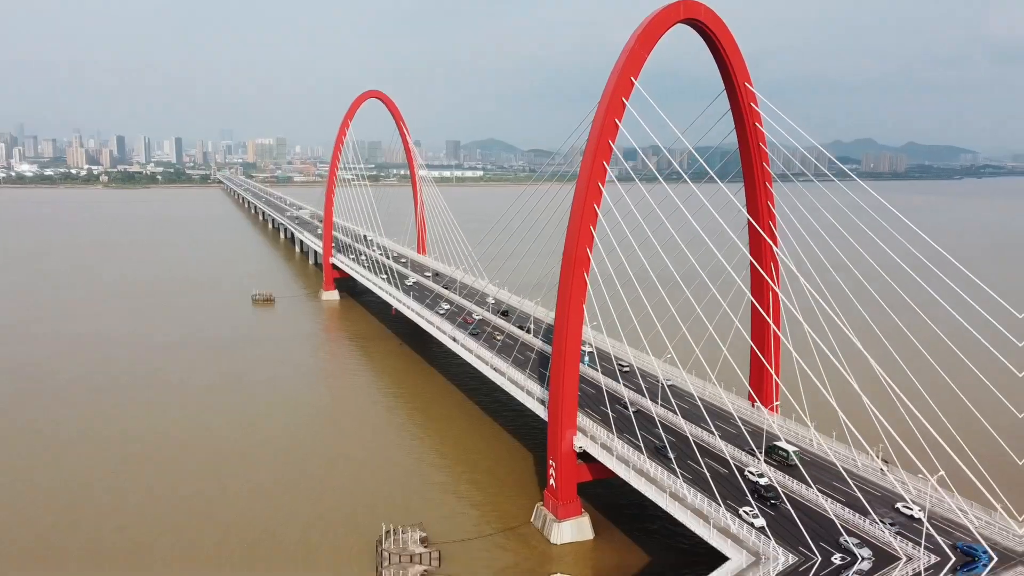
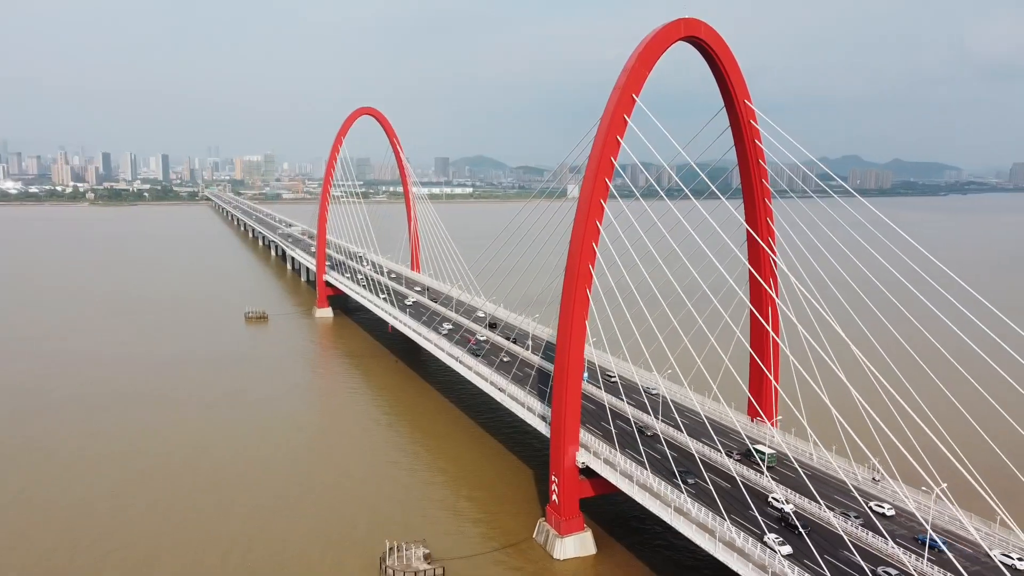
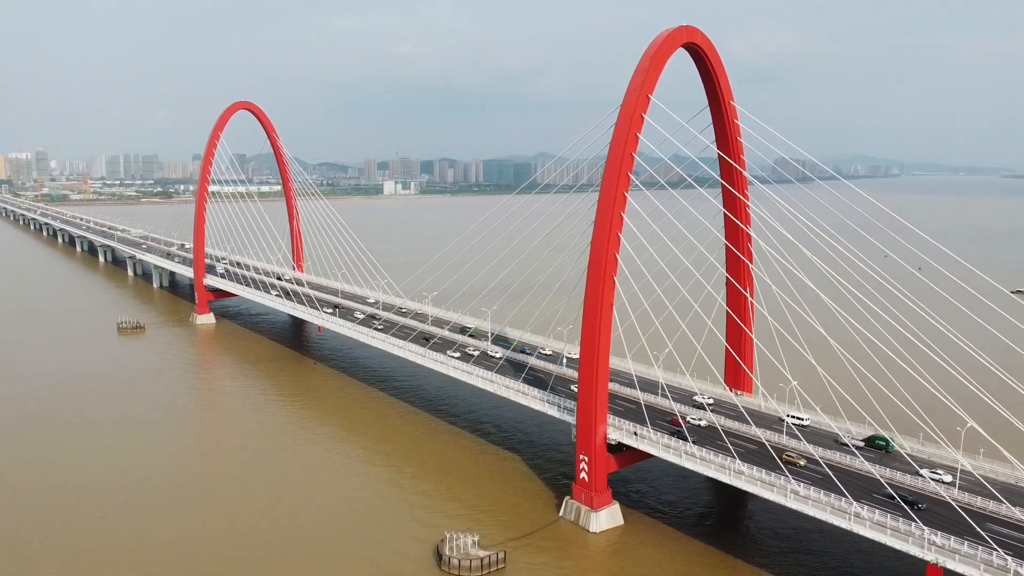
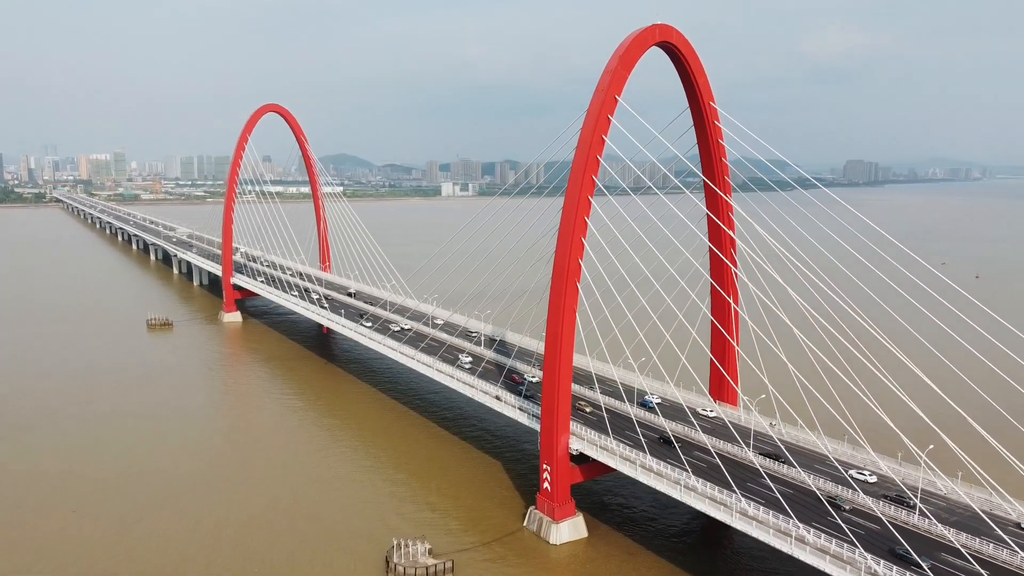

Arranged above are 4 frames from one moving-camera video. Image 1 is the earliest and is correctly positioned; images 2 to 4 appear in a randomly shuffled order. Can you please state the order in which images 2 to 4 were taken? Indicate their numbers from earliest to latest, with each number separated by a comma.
2, 4, 3
